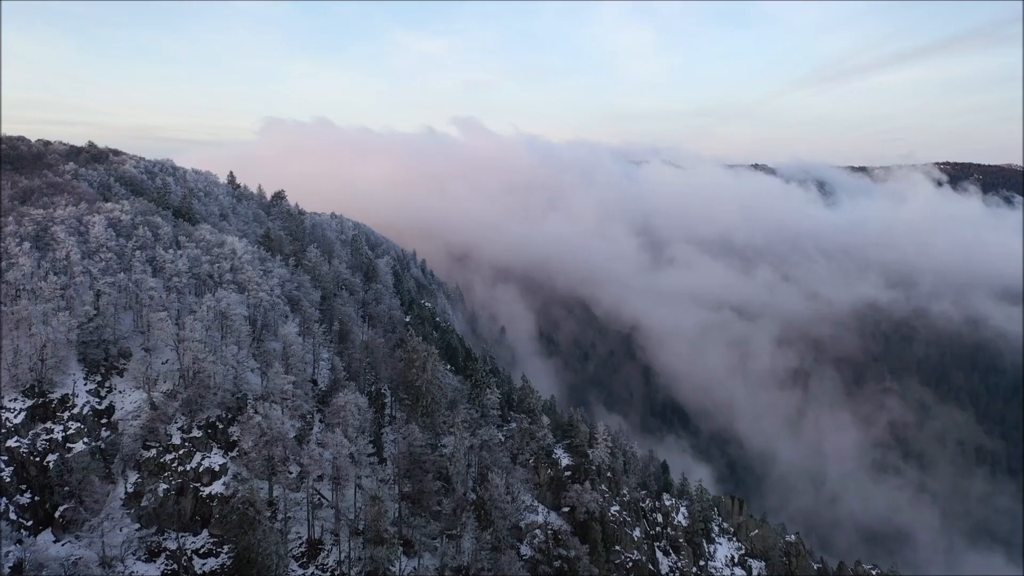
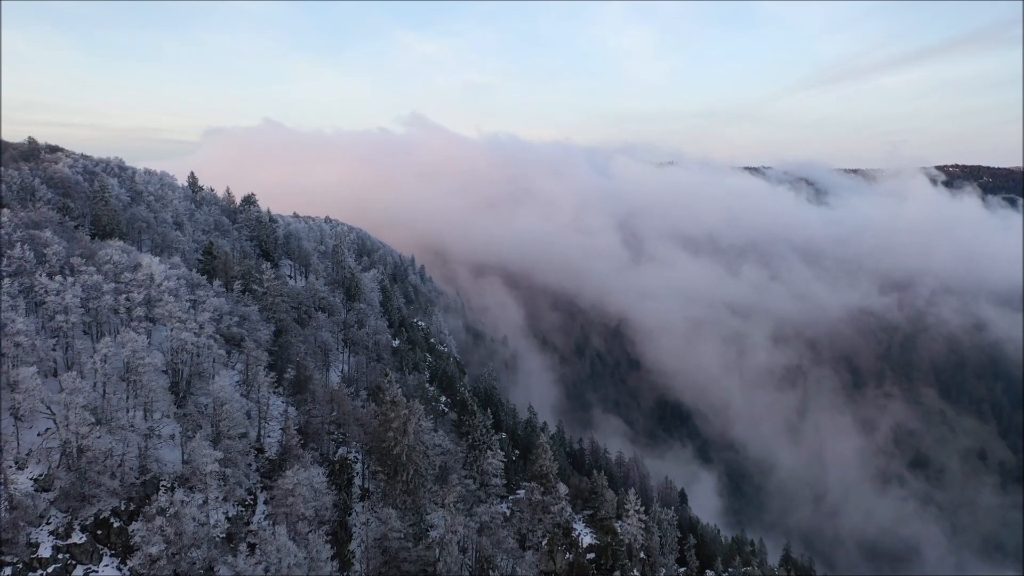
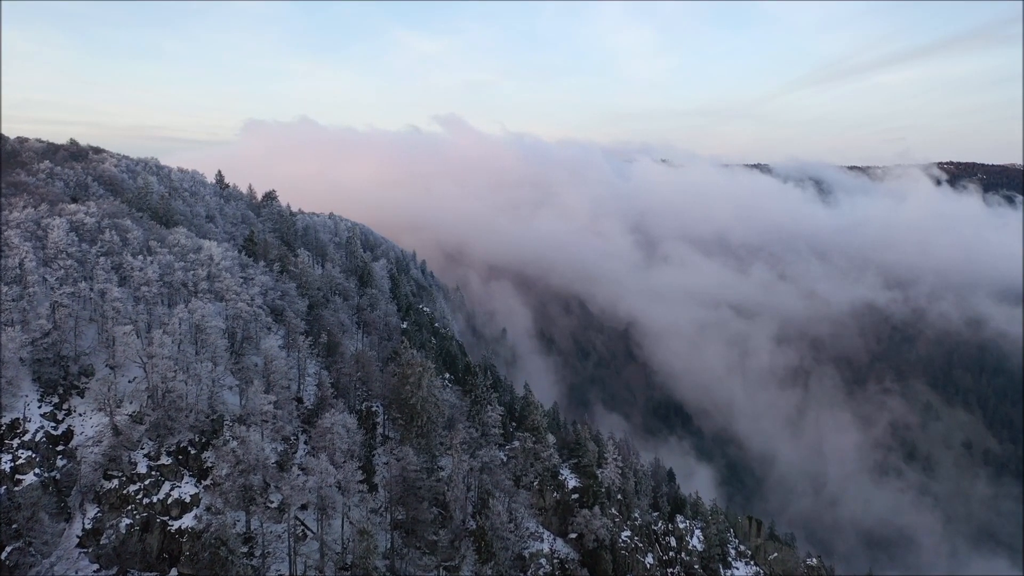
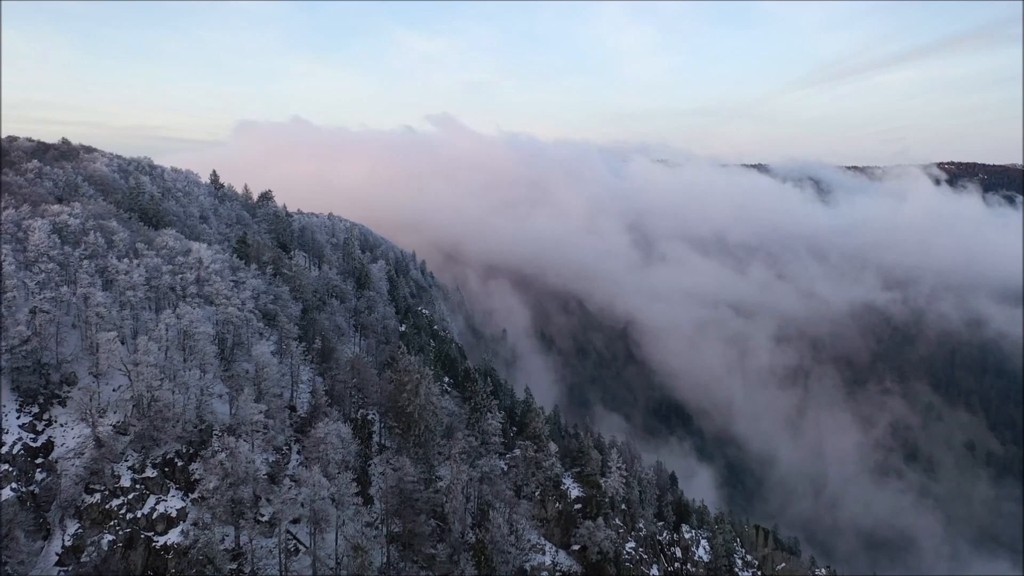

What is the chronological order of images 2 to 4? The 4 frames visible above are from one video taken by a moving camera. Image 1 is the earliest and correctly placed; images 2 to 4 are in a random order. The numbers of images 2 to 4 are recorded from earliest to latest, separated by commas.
3, 4, 2
